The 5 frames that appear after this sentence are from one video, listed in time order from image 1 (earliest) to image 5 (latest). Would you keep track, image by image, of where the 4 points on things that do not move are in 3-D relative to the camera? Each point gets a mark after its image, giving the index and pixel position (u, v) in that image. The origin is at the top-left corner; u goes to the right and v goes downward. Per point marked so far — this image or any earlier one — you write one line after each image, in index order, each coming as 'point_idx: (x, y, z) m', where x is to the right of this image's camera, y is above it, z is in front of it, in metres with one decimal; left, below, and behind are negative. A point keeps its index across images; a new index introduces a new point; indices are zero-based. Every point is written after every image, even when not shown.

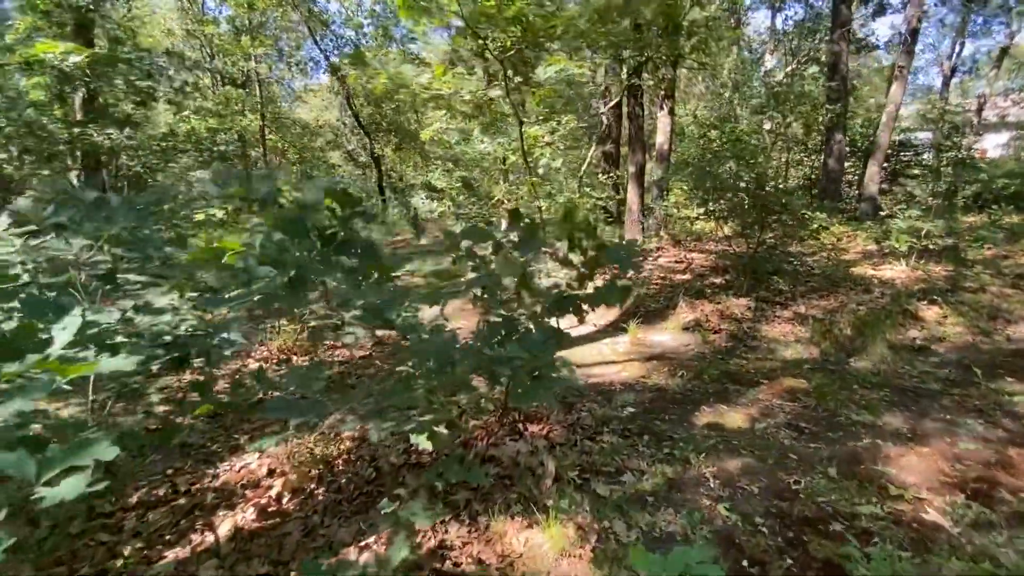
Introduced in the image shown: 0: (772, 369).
0: (+2.8, -0.9, +5.3) m
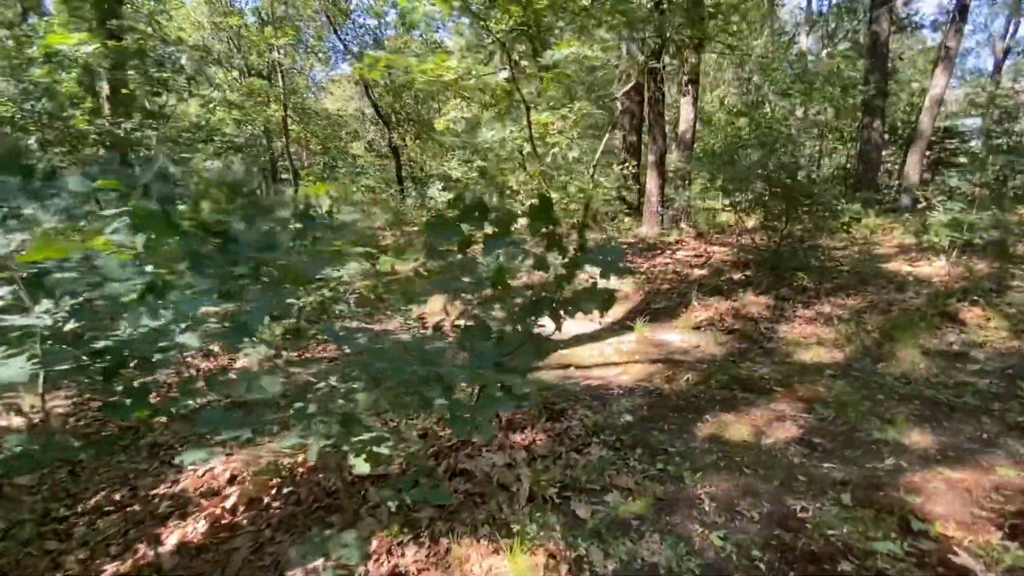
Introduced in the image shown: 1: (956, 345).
0: (+2.8, -0.9, +4.9) m
1: (+5.0, -0.6, +5.4) m
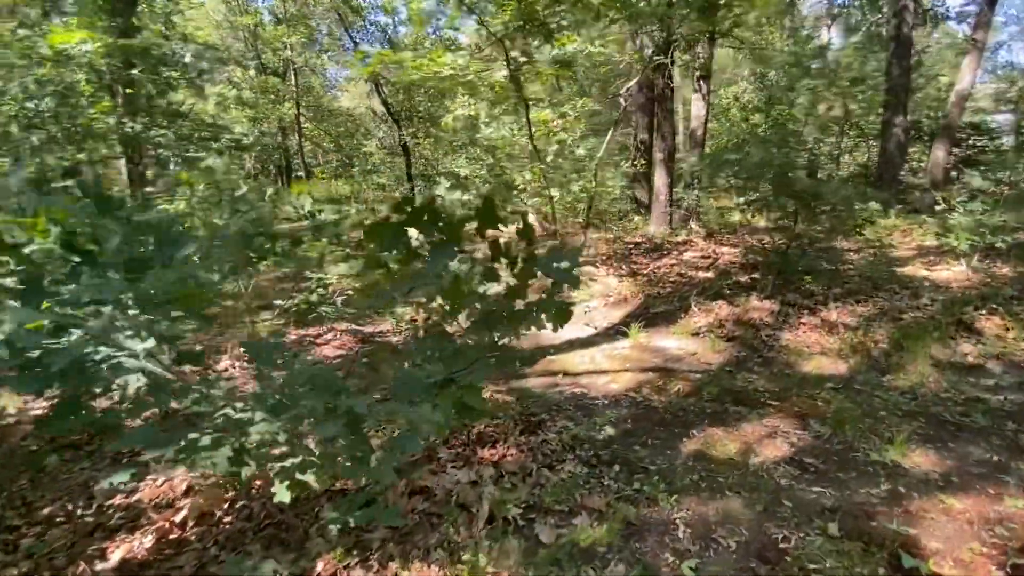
0: (+2.6, -0.9, +4.6) m
1: (+4.8, -0.7, +5.1) m
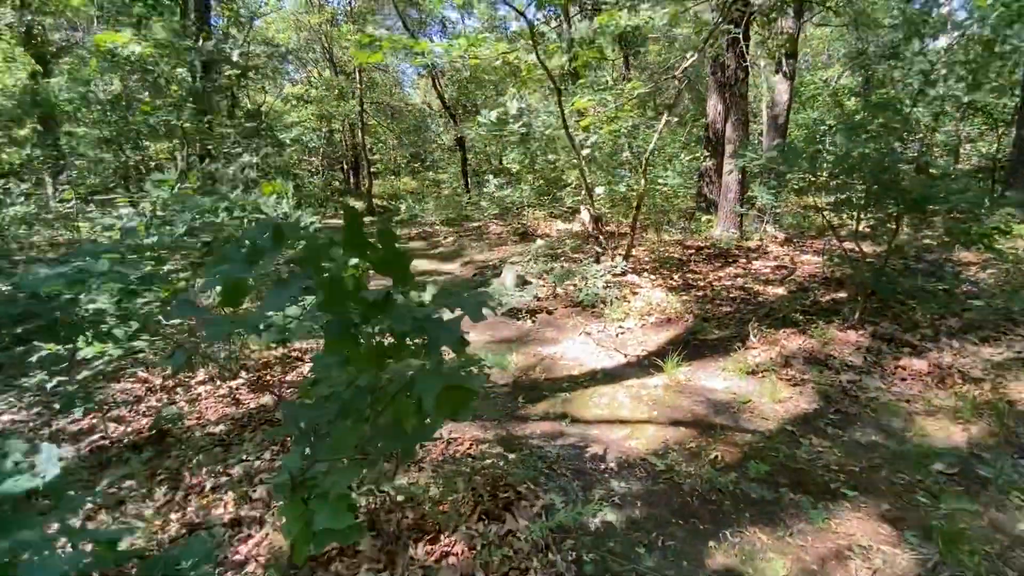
0: (+2.5, -1.2, +3.3) m
1: (+4.7, -1.1, +3.5) m
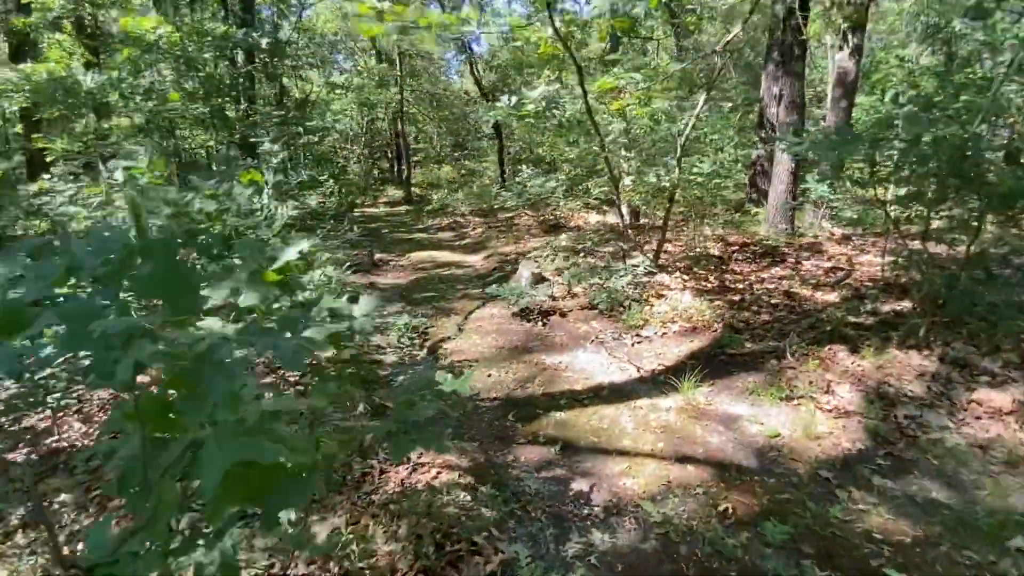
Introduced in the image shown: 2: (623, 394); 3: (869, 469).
0: (+2.2, -1.3, +2.6) m
1: (+4.5, -1.2, +2.6) m
2: (+1.0, -0.9, +4.3) m
3: (+2.4, -1.2, +3.2) m
